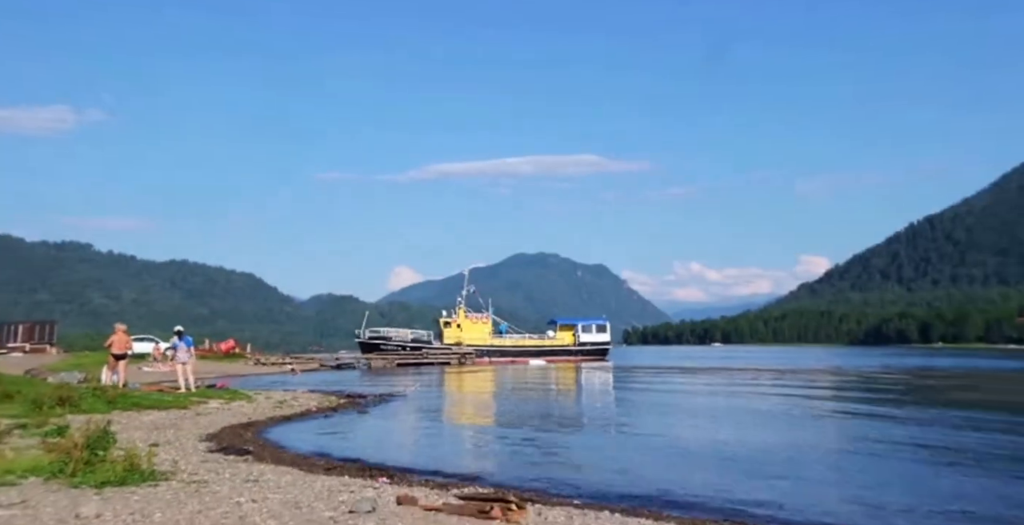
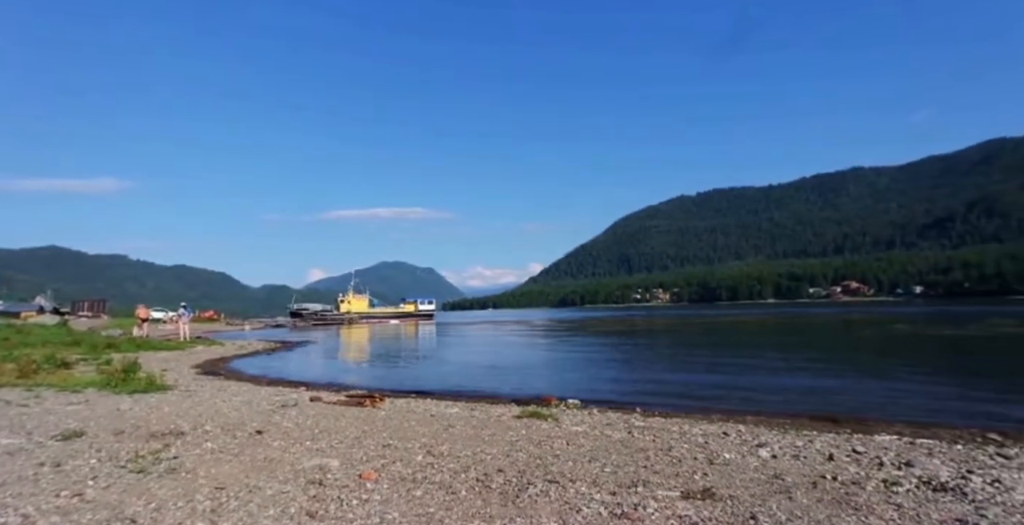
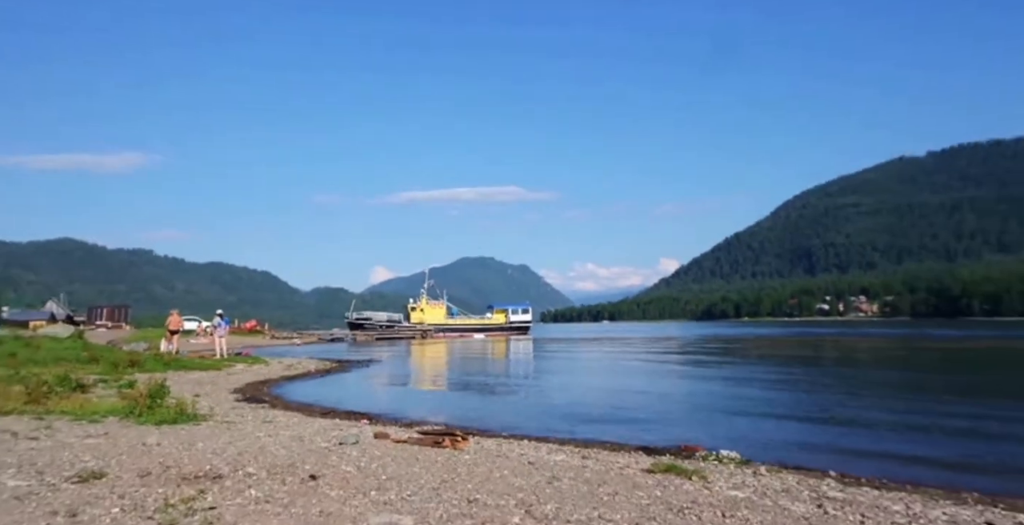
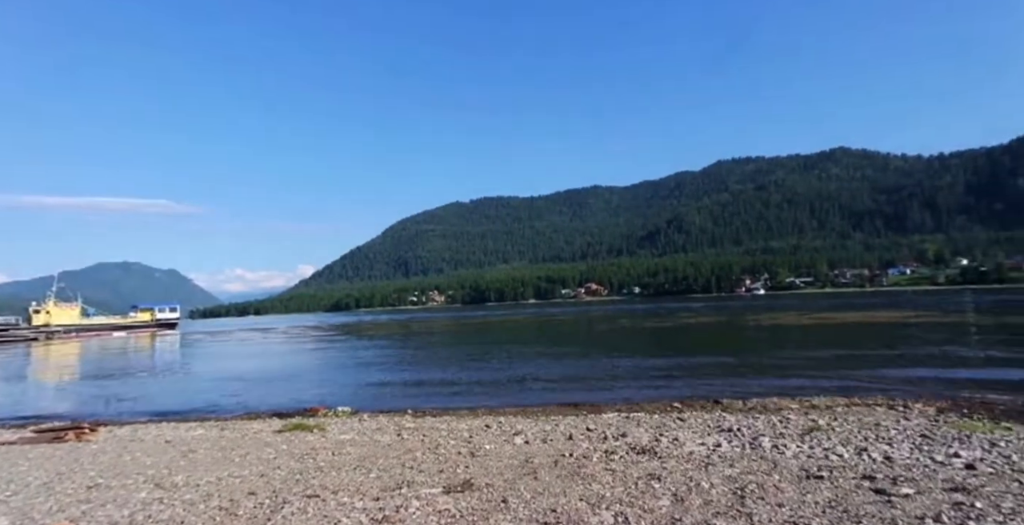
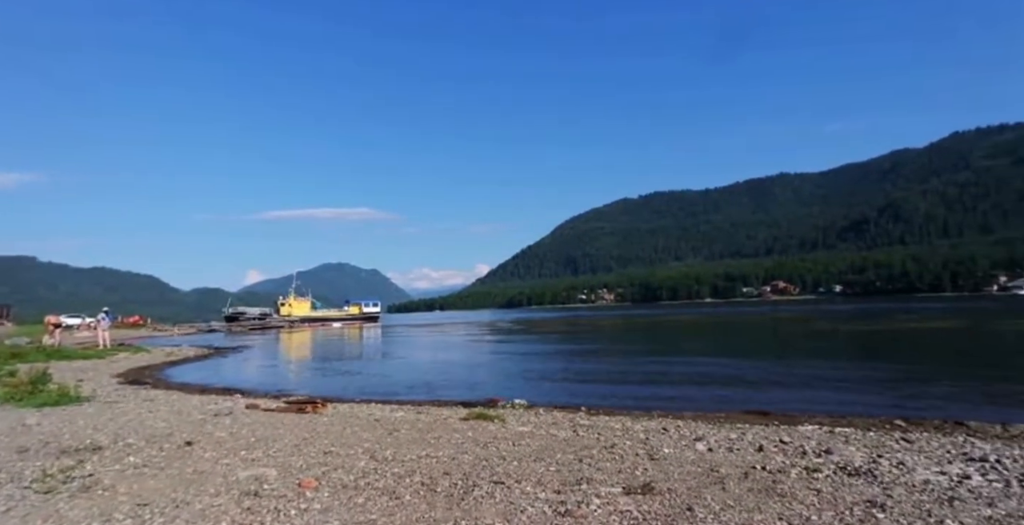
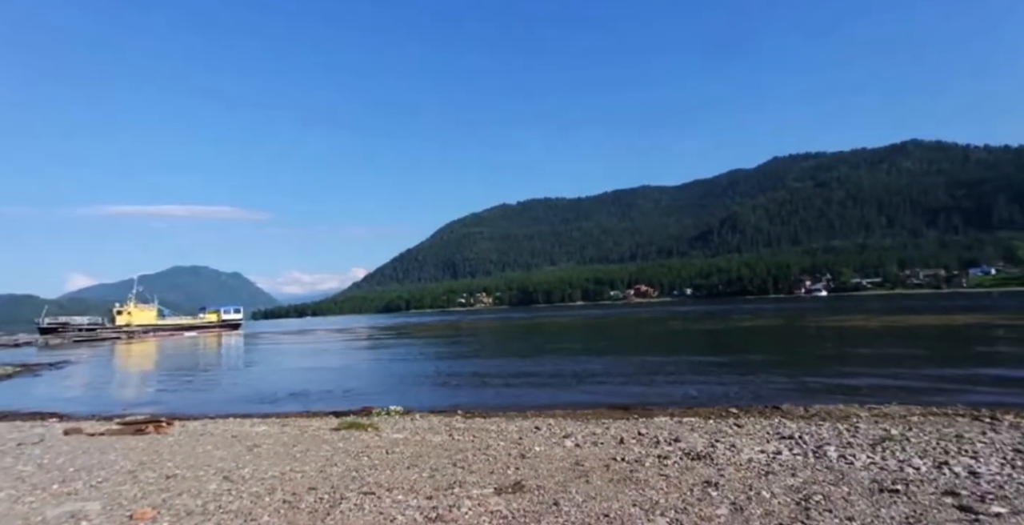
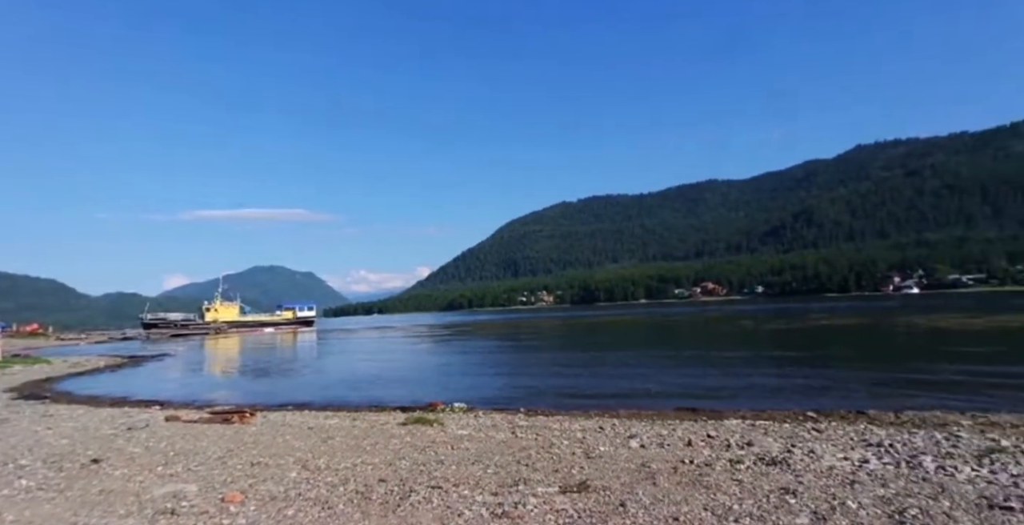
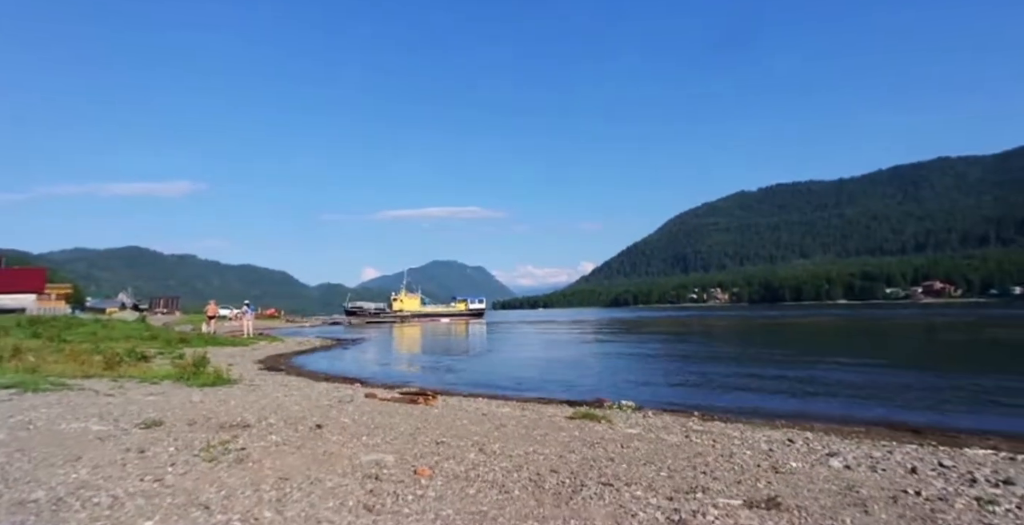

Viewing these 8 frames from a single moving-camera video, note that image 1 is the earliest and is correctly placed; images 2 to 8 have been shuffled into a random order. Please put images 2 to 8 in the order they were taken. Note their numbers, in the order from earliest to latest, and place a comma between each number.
3, 8, 2, 5, 7, 6, 4
